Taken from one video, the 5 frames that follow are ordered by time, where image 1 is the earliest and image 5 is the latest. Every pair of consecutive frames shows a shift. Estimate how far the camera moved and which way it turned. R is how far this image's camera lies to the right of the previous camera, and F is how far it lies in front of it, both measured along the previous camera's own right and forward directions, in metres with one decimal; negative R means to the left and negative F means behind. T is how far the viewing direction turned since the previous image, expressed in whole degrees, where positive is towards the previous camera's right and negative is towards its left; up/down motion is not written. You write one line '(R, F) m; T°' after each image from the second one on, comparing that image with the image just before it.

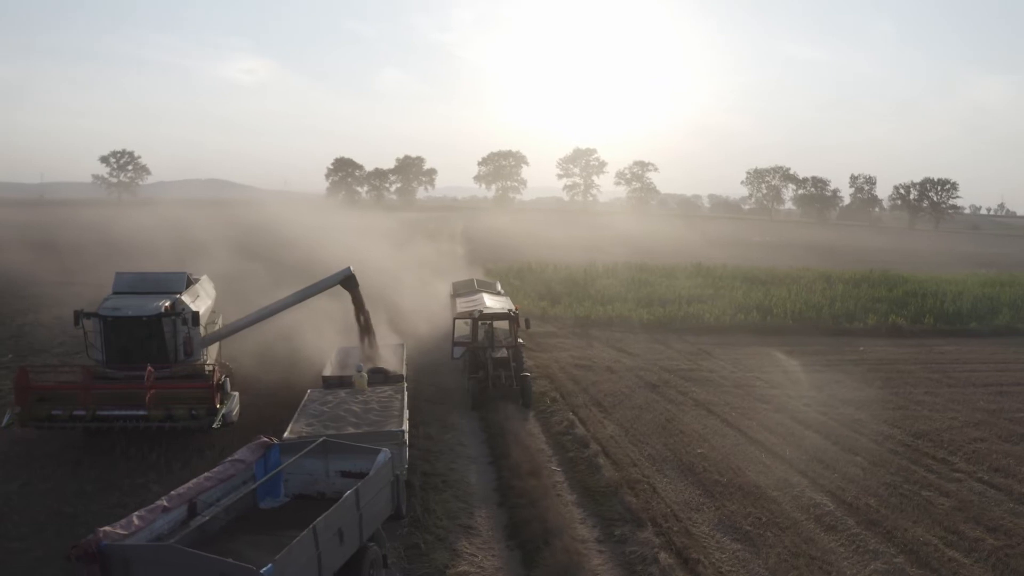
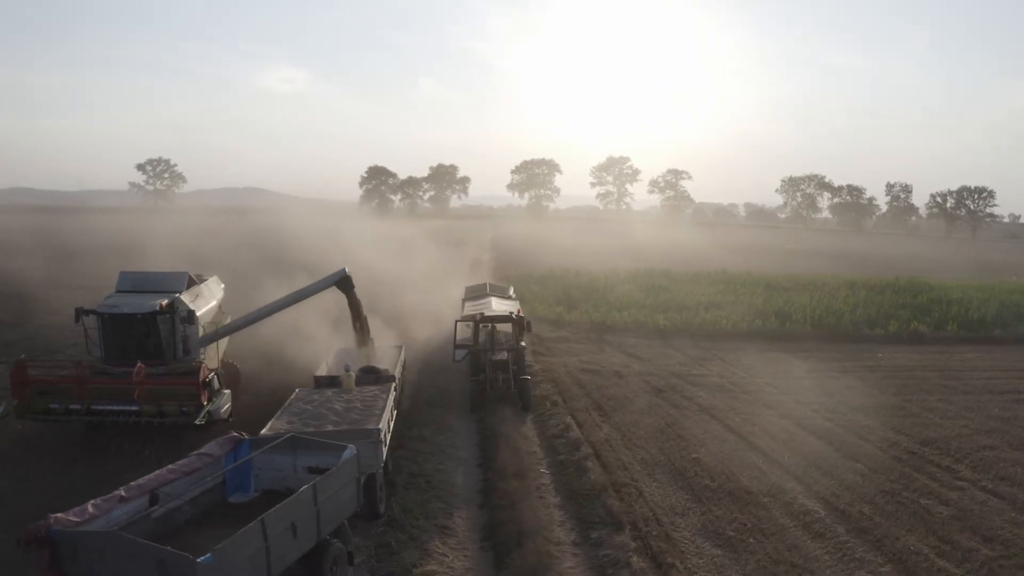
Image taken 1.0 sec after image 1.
(+0.6, +0.2) m; -2°
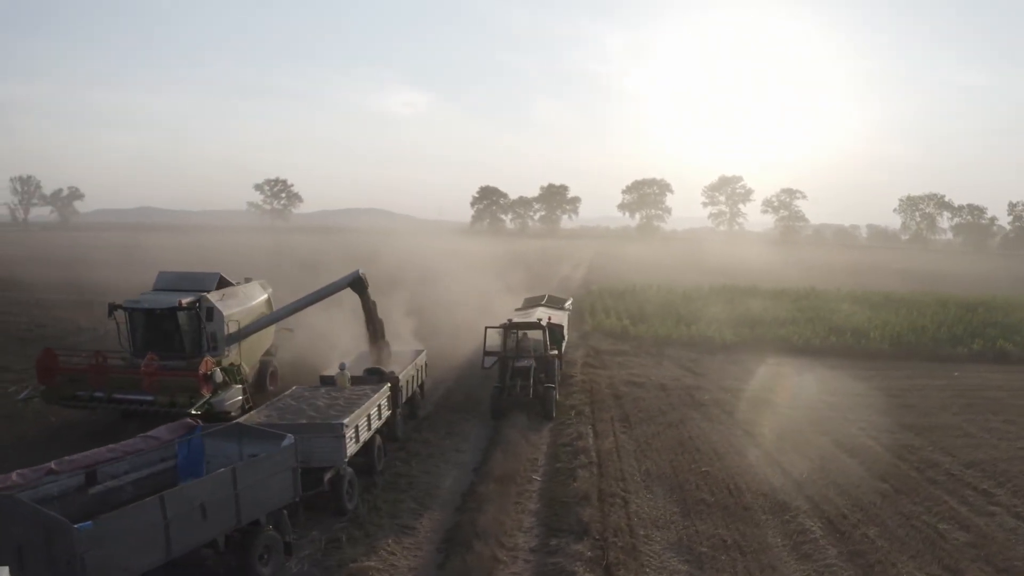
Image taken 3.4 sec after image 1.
(+1.5, +0.4) m; -7°
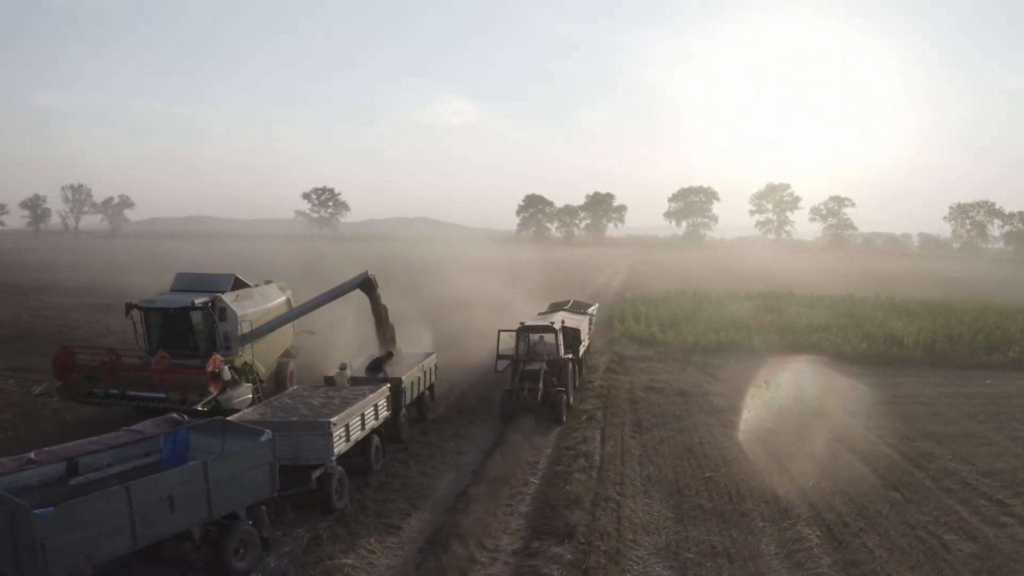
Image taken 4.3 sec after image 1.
(+0.6, +0.1) m; -3°
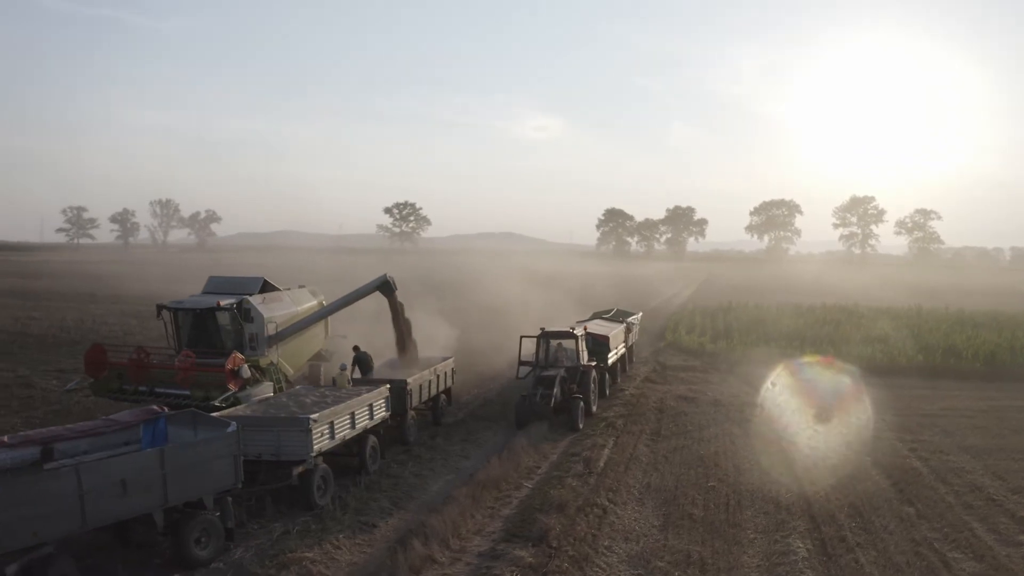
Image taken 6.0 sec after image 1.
(+1.0, +0.2) m; -5°
